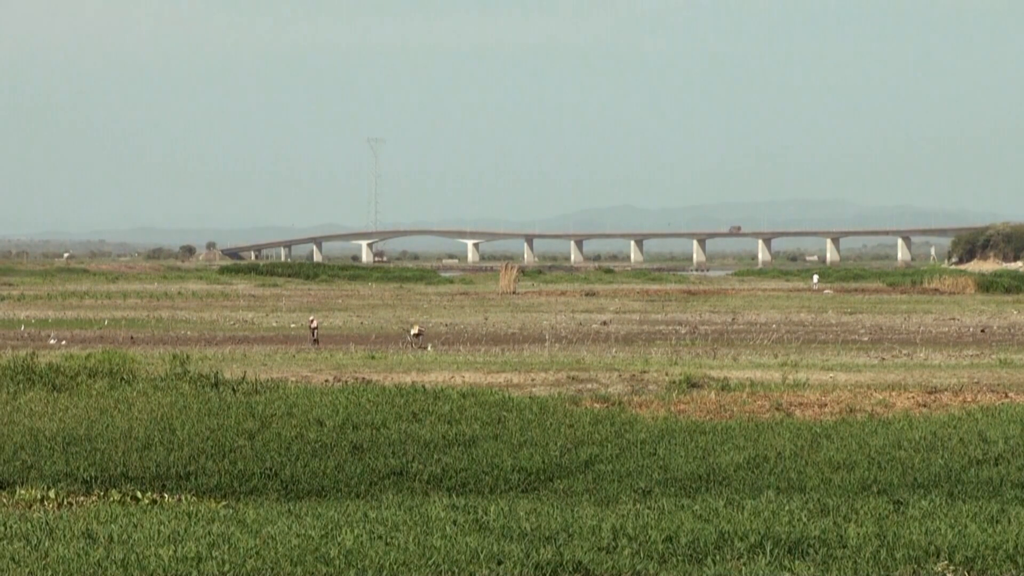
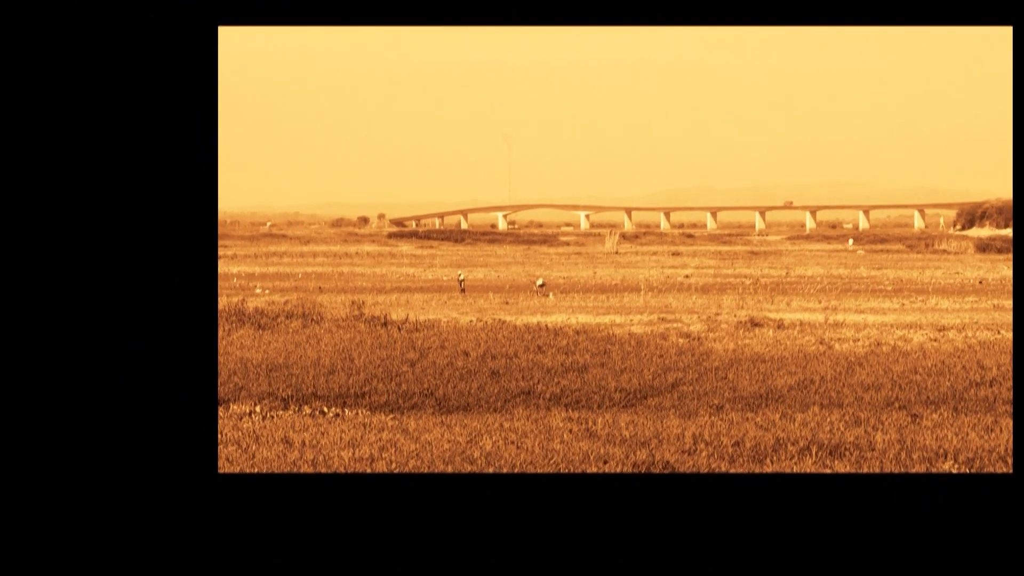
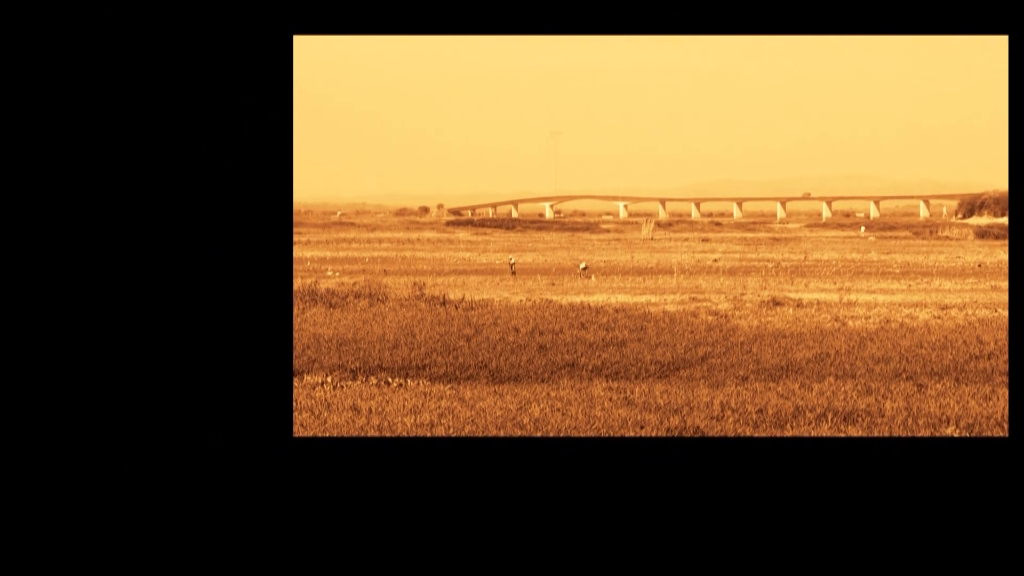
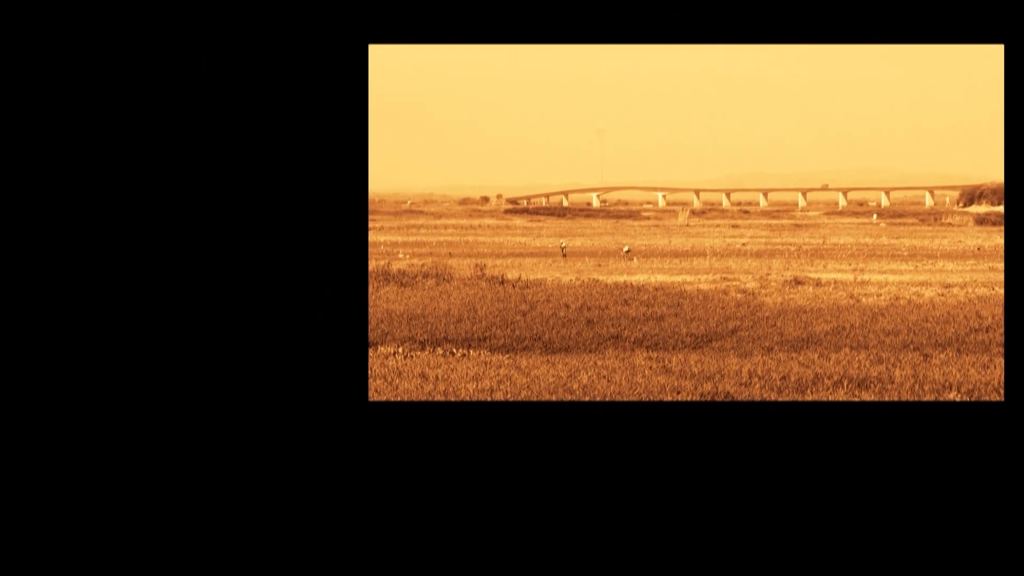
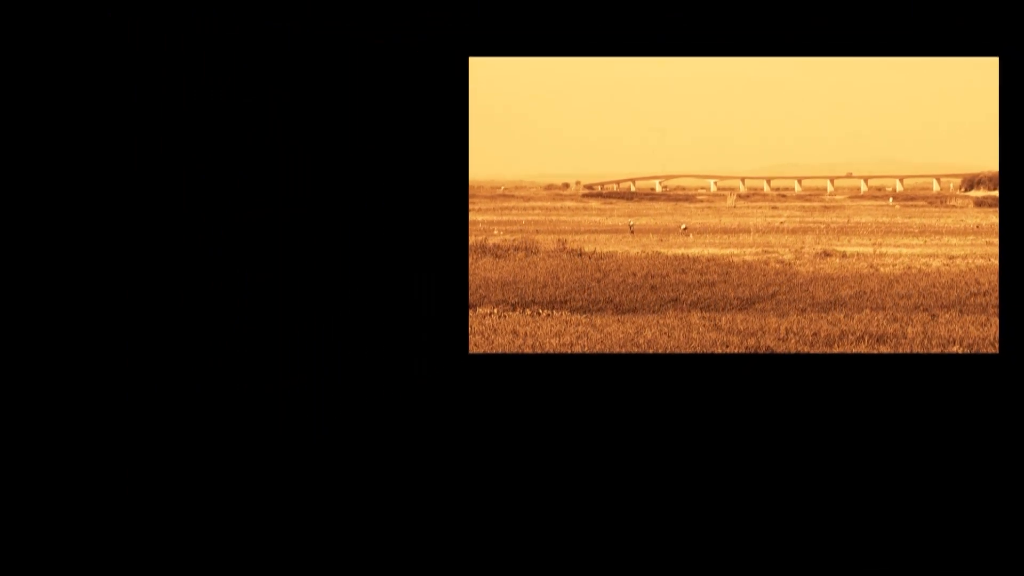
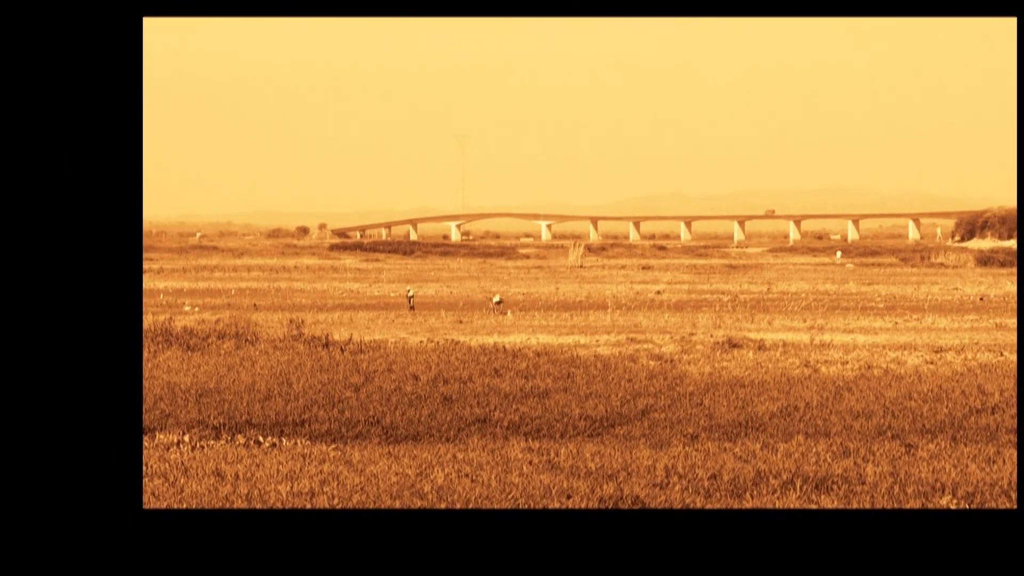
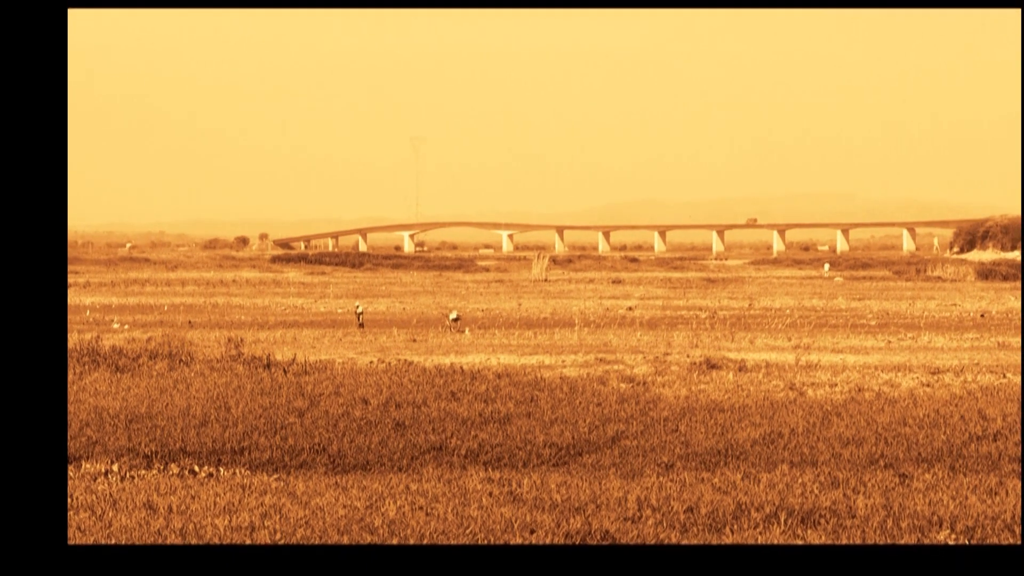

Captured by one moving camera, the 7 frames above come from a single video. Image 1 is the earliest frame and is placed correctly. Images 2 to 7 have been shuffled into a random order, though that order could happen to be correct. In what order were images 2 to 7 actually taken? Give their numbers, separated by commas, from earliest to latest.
7, 6, 2, 3, 4, 5
